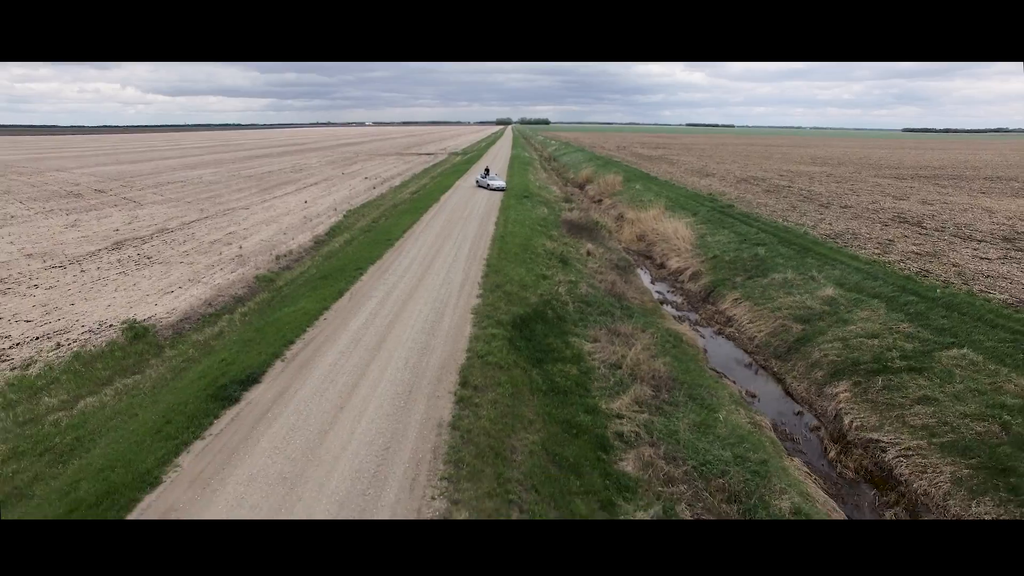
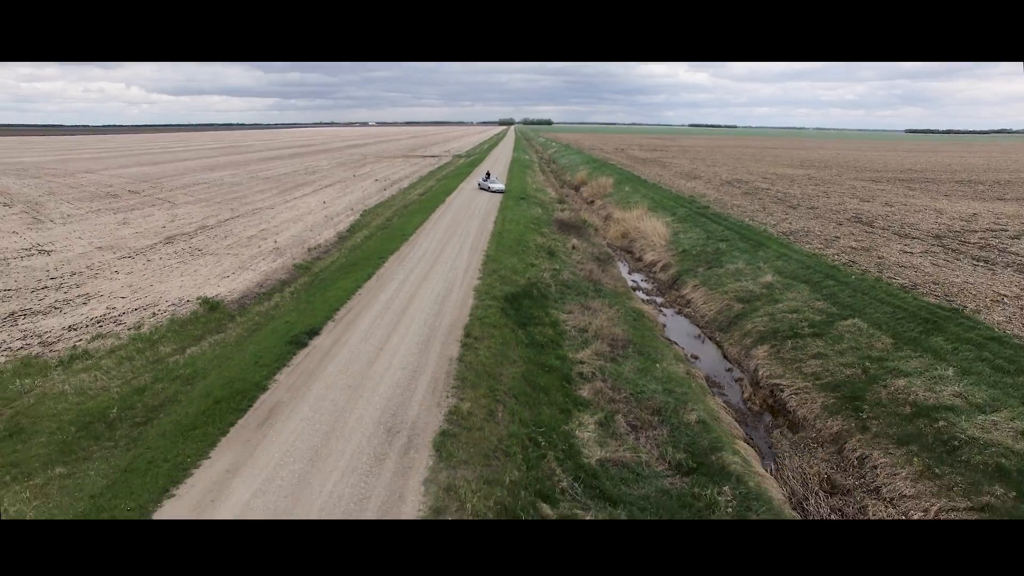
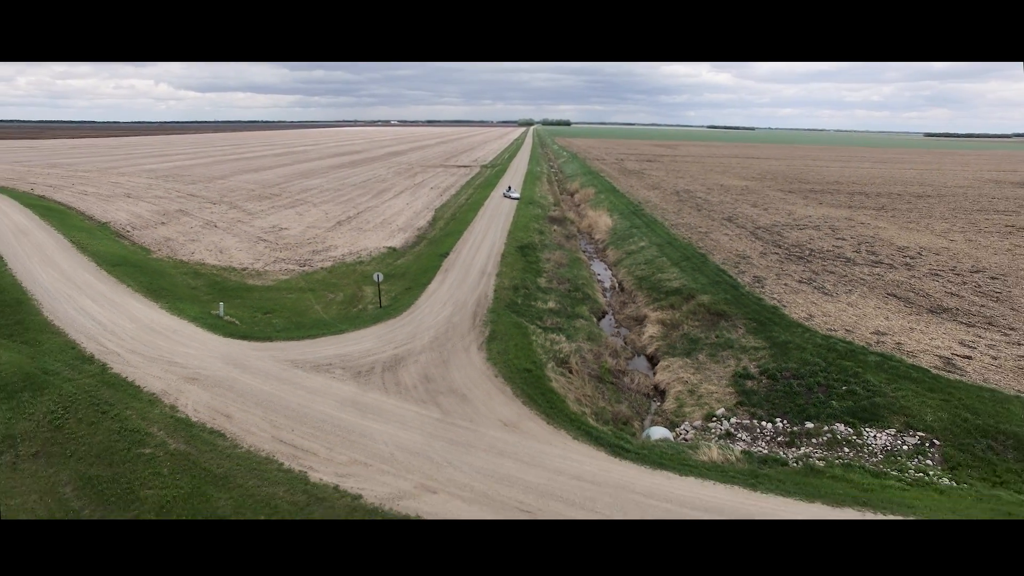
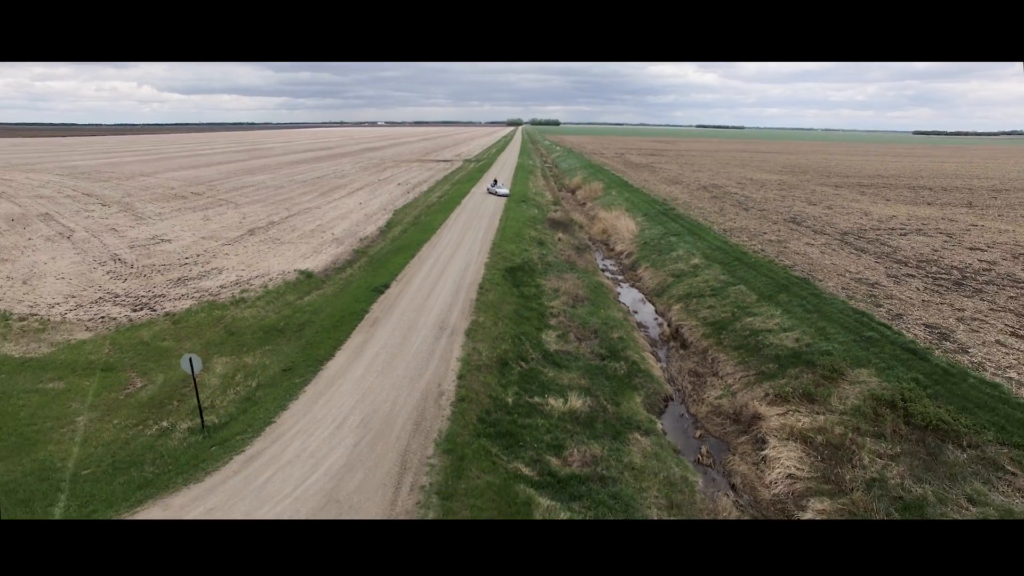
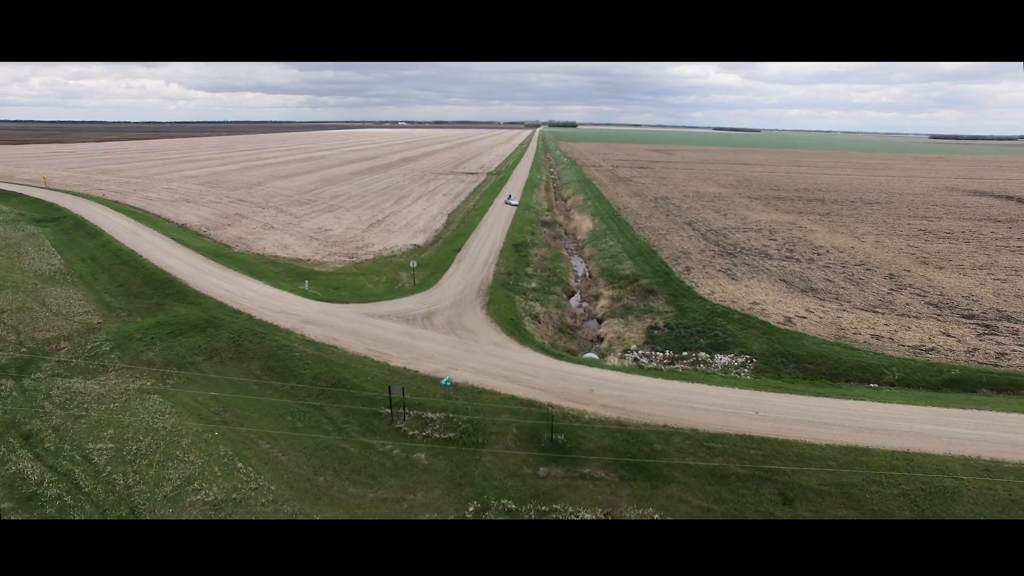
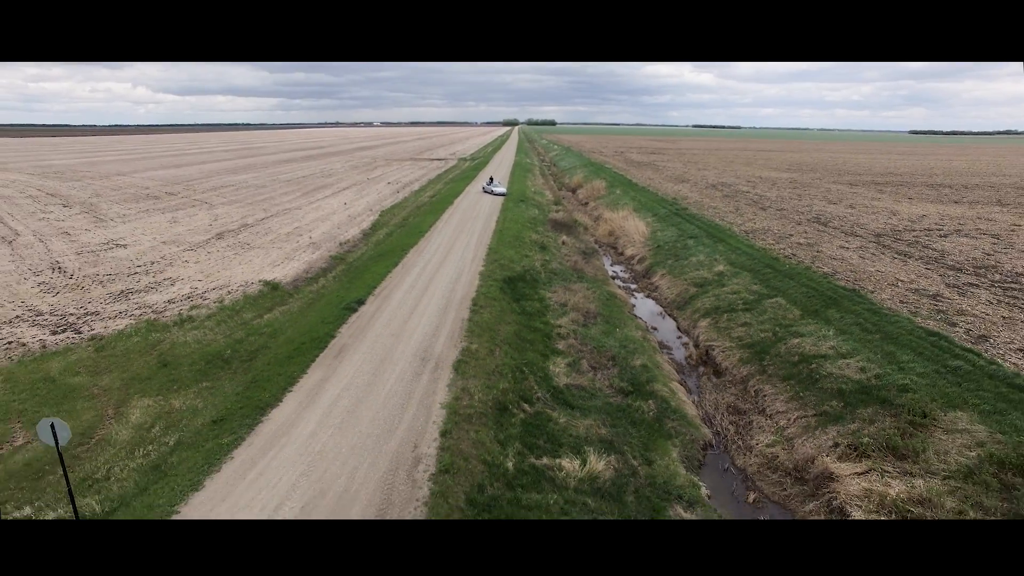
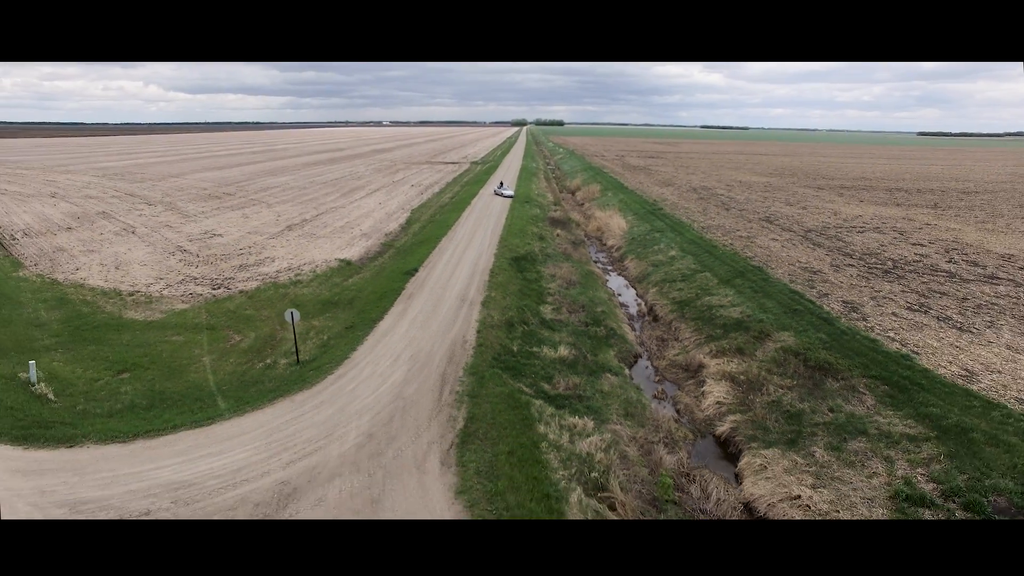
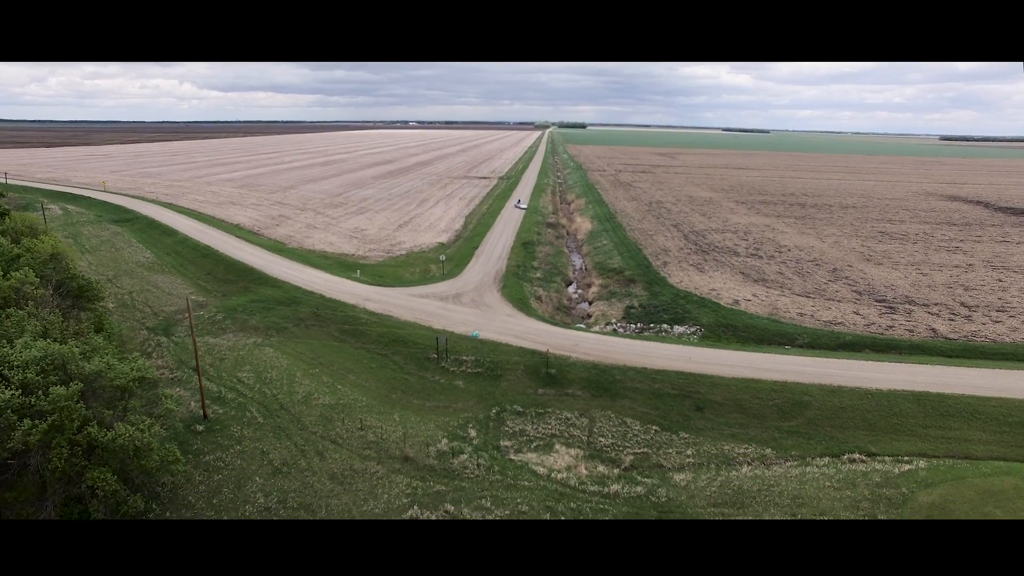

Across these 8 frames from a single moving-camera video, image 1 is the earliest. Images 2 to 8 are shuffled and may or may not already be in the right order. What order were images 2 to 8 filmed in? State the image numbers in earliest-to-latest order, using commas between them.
2, 6, 4, 7, 3, 5, 8
